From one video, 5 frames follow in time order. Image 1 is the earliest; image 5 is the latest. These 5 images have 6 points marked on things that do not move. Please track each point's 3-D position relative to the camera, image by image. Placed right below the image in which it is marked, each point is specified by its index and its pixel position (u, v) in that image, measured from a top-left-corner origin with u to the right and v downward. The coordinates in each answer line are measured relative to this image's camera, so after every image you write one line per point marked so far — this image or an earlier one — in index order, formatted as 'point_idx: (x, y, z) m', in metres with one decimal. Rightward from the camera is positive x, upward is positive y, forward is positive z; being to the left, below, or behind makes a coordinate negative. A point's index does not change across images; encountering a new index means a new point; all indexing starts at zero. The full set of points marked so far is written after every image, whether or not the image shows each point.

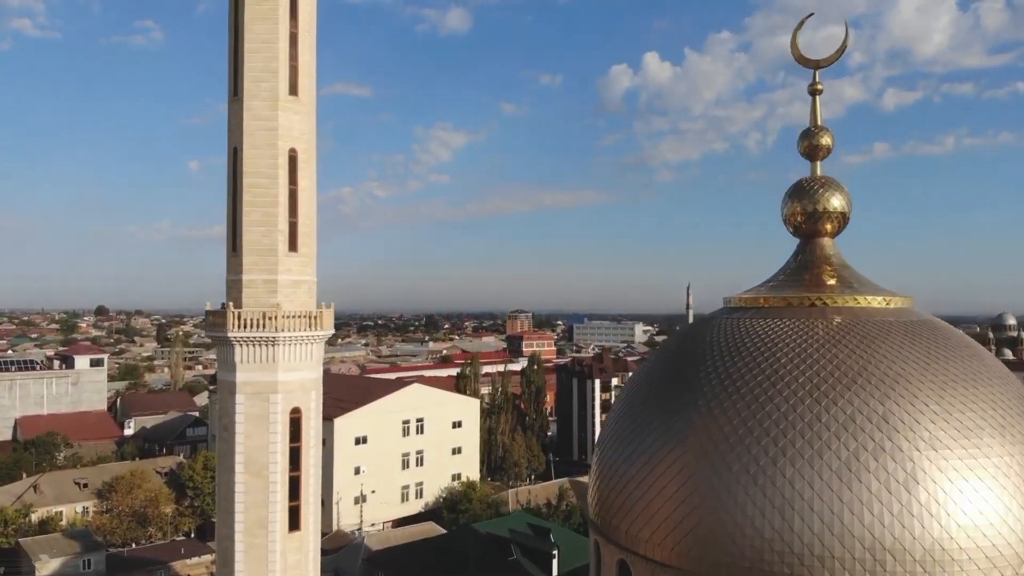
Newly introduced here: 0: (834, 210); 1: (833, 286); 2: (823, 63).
0: (+2.3, +0.6, +4.9) m
1: (+2.1, 0.0, +4.7) m
2: (+2.2, +1.6, +5.0) m
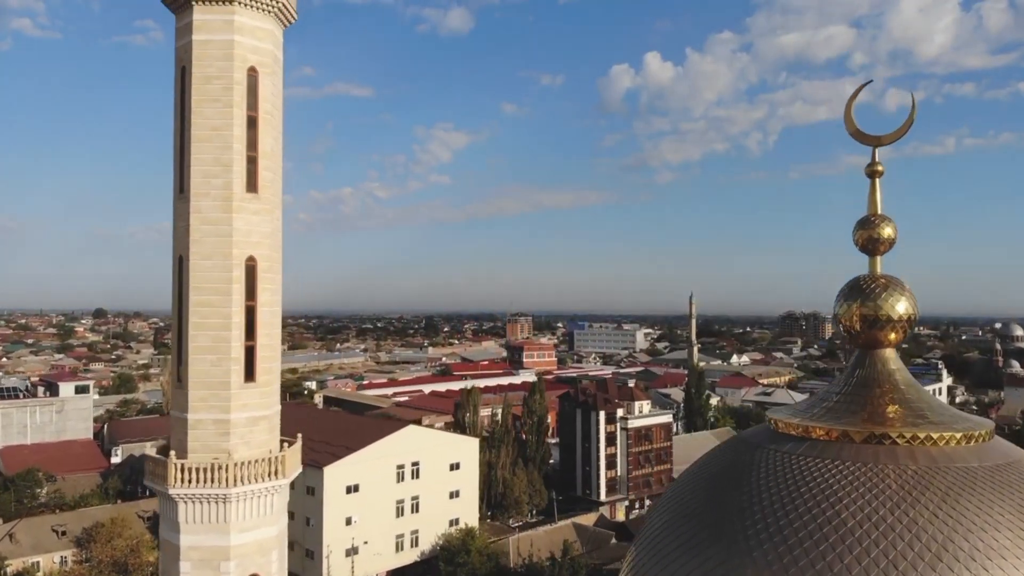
0: (+2.3, -0.2, +4.2) m
1: (+2.1, -0.7, +3.9) m
2: (+2.3, +0.9, +4.3) m
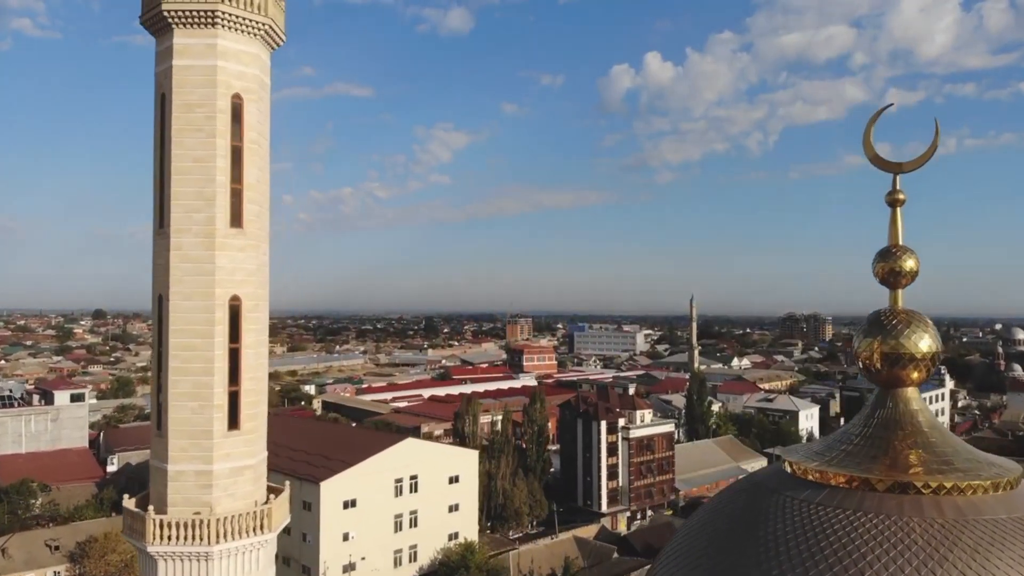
0: (+2.3, -0.4, +3.9) m
1: (+2.2, -0.9, +3.7) m
2: (+2.3, +0.7, +4.0) m
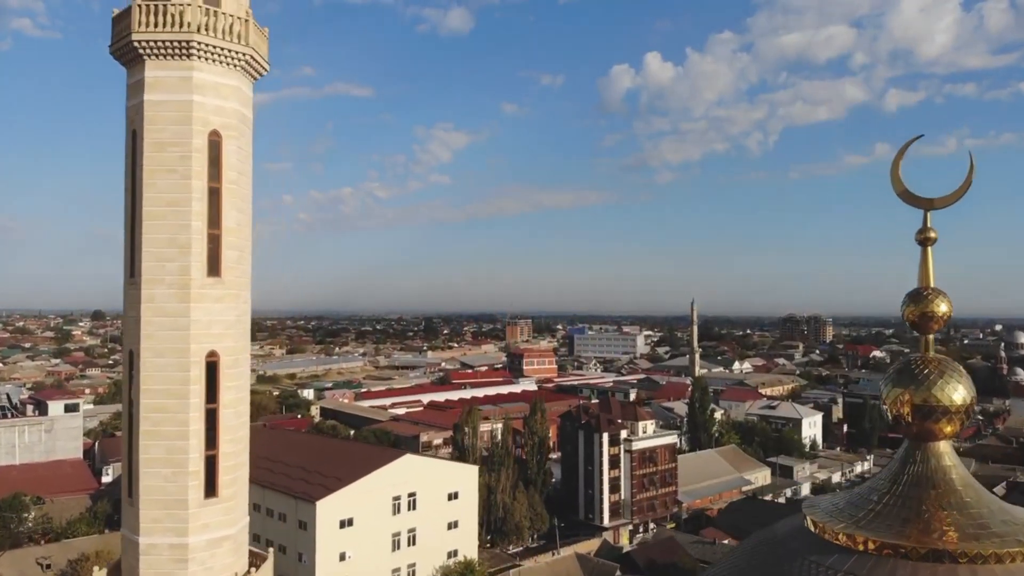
0: (+2.3, -0.6, +3.7) m
1: (+2.2, -1.2, +3.4) m
2: (+2.3, +0.5, +3.7) m
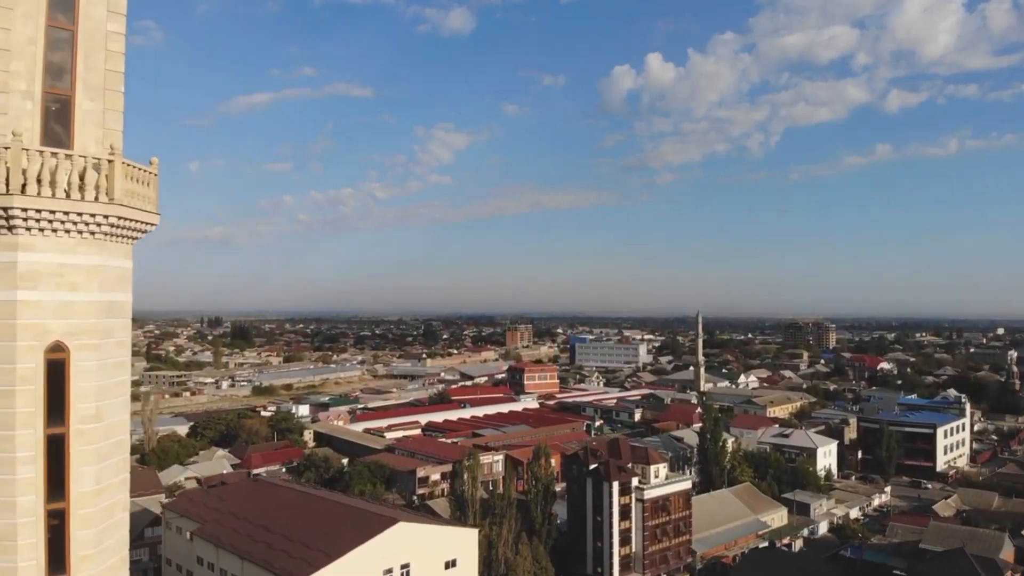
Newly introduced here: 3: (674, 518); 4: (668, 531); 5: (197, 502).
0: (+2.4, -1.5, +2.5) m
1: (+2.2, -2.0, +2.2) m
2: (+2.3, -0.4, +2.6) m
3: (+3.9, -5.5, +16.8) m
4: (+3.7, -5.8, +16.7) m
5: (-6.4, -4.3, +14.2) m
